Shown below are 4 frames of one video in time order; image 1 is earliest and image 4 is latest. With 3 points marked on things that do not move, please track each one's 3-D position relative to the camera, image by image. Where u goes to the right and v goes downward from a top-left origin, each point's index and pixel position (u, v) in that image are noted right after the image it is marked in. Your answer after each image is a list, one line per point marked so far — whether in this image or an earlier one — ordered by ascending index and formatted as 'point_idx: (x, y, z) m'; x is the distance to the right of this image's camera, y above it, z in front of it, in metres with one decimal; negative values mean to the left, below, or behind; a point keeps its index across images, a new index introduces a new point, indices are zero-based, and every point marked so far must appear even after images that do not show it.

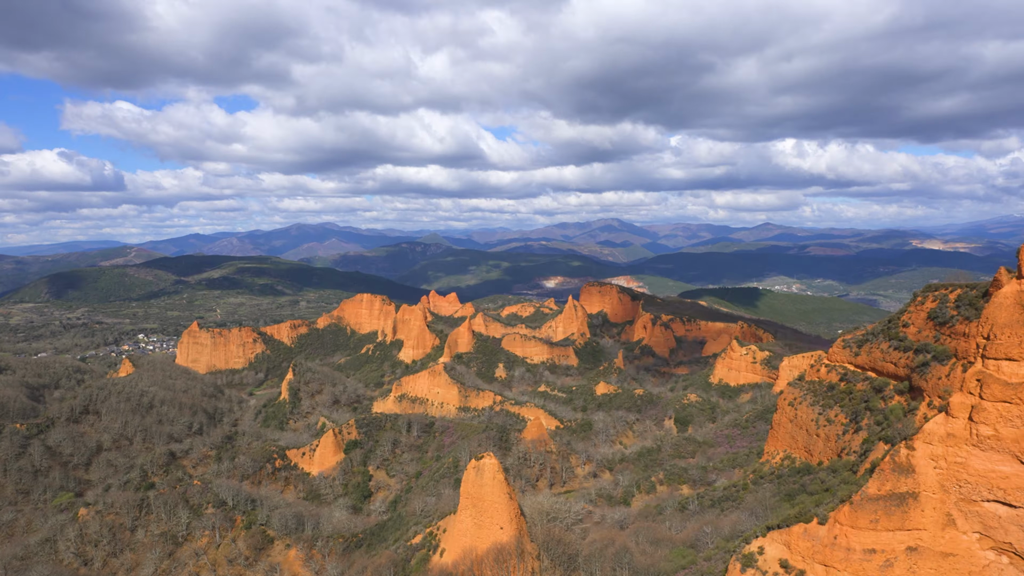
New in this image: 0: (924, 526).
0: (+12.9, -7.5, +14.4) m
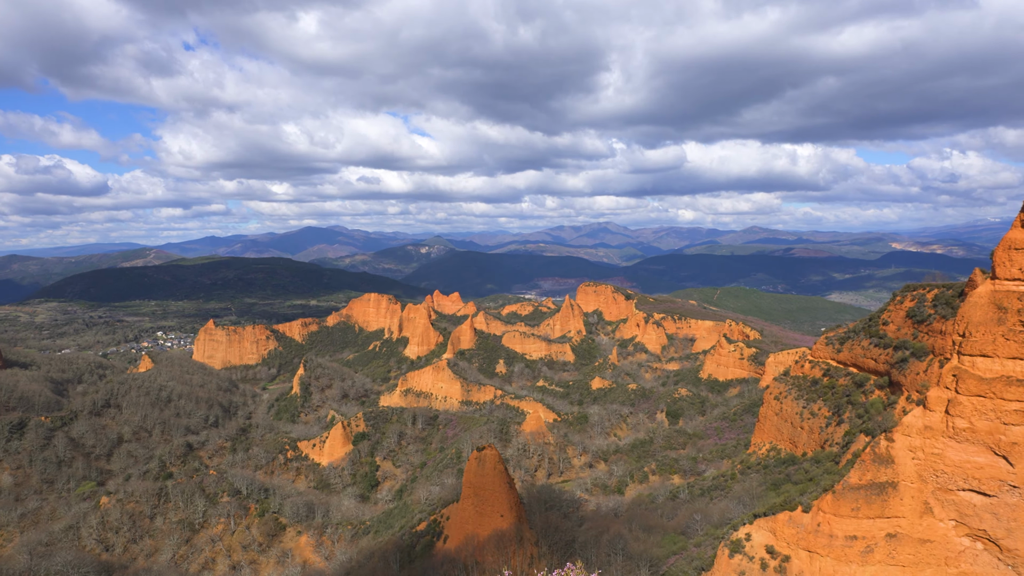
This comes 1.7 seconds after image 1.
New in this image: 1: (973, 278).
0: (+12.9, -7.5, +15.2) m
1: (+16.6, +0.3, +16.6) m
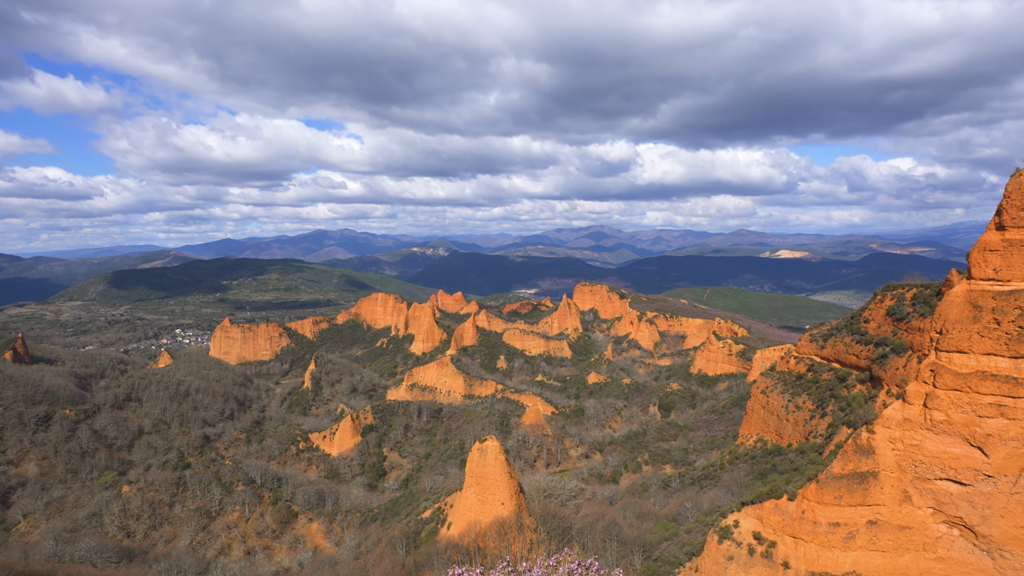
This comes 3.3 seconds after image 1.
0: (+12.9, -7.5, +16.1) m
1: (+16.7, +0.4, +17.5) m
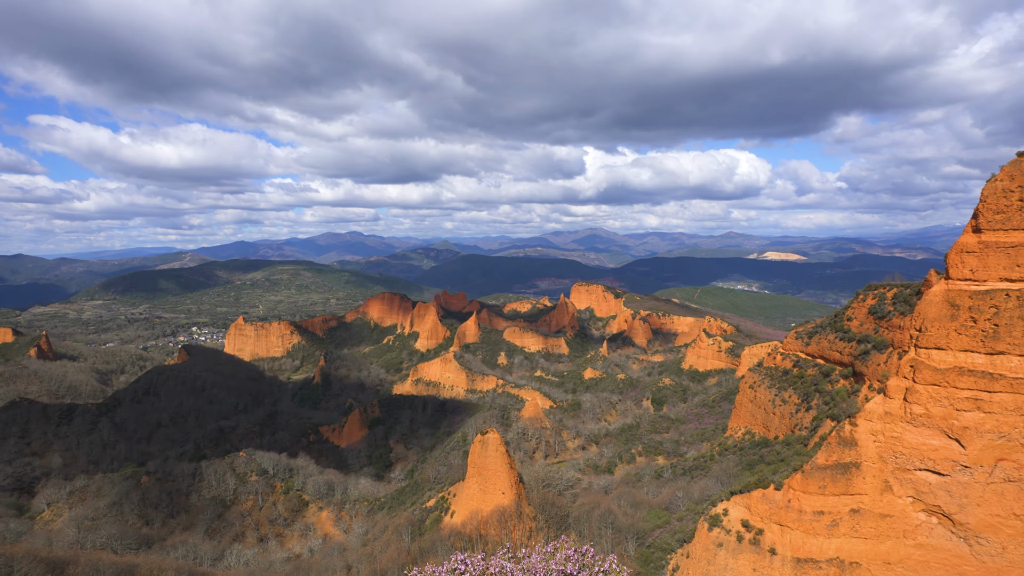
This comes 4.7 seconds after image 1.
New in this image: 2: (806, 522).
0: (+12.9, -7.5, +16.9) m
1: (+16.7, +0.4, +18.3) m
2: (+11.0, -8.7, +17.2) m
